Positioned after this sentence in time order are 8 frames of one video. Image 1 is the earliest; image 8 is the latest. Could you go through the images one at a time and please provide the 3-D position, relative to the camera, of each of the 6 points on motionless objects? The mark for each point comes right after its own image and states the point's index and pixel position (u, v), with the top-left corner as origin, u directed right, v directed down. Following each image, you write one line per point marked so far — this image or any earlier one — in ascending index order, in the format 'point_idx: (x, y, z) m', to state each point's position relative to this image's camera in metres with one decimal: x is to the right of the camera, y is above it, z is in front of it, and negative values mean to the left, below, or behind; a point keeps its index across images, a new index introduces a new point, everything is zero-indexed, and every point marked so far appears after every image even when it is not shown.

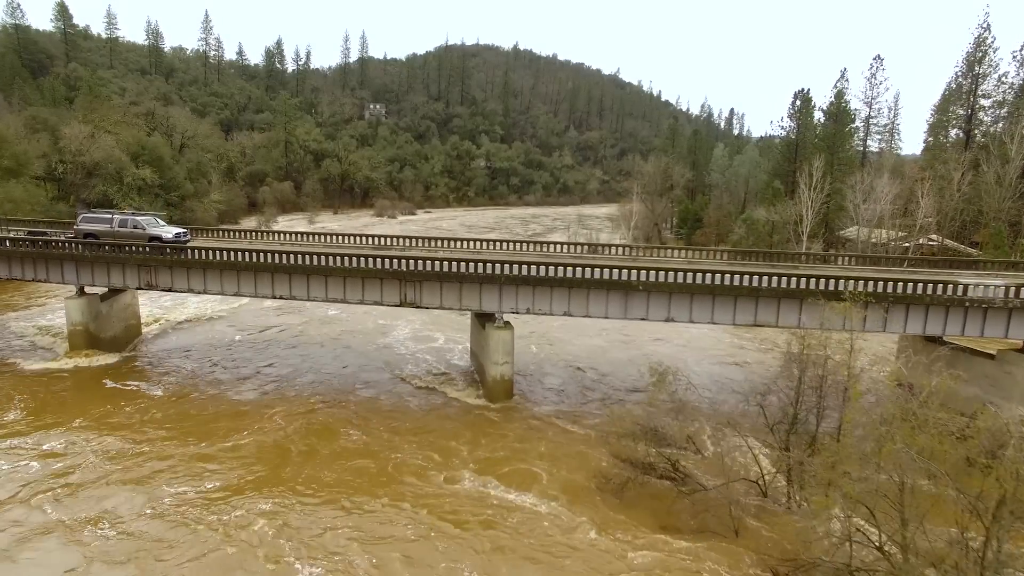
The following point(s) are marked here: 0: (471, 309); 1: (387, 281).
0: (-1.4, -0.6, +18.2) m
1: (-4.1, +0.1, +18.3) m
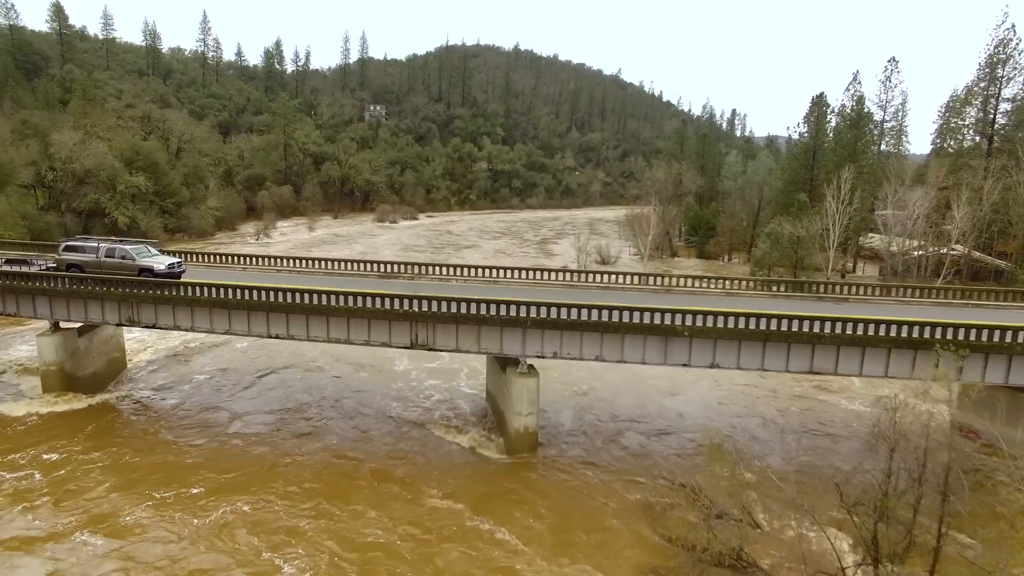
0: (-0.7, -1.8, +16.2) m
1: (-3.4, -1.1, +16.3) m
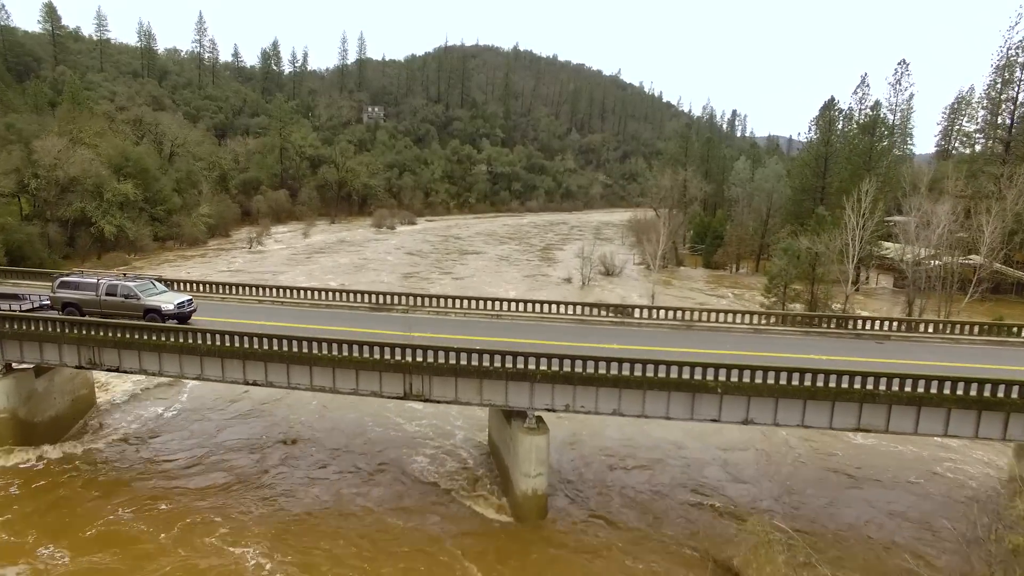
0: (-0.5, -3.0, +14.3) m
1: (-3.3, -2.2, +14.3) m
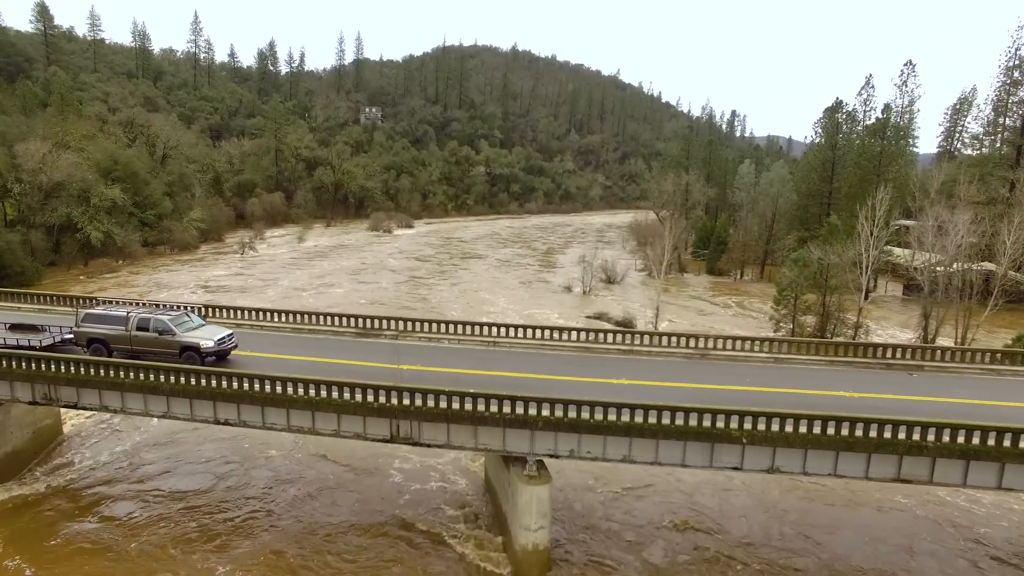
0: (-0.5, -3.7, +12.8) m
1: (-3.3, -2.9, +12.8) m
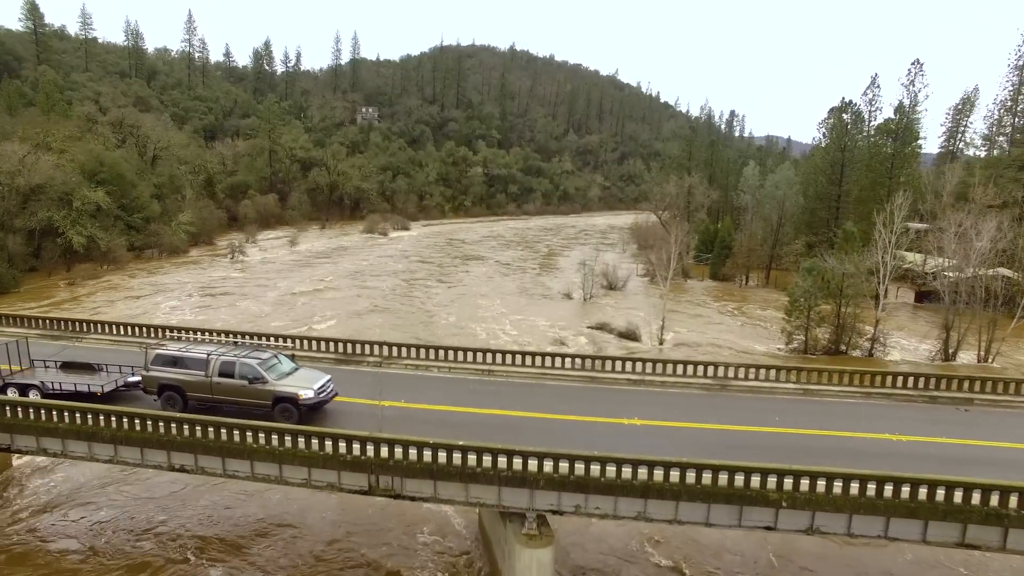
0: (-0.6, -4.3, +11.0) m
1: (-3.4, -3.5, +11.1) m
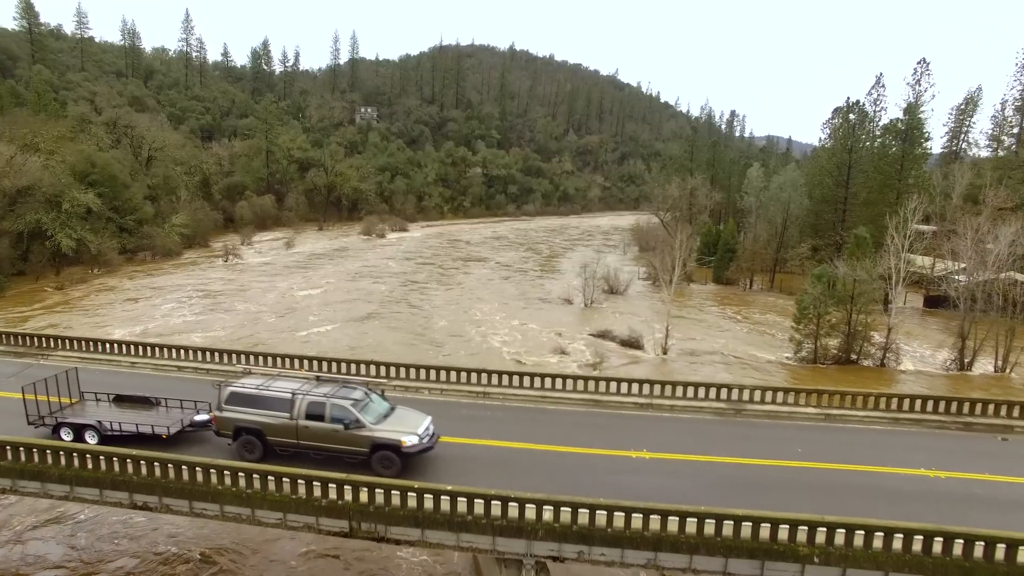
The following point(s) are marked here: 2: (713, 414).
0: (-0.6, -4.7, +9.8) m
1: (-3.4, -3.9, +9.9) m
2: (+4.9, -3.0, +14.1) m
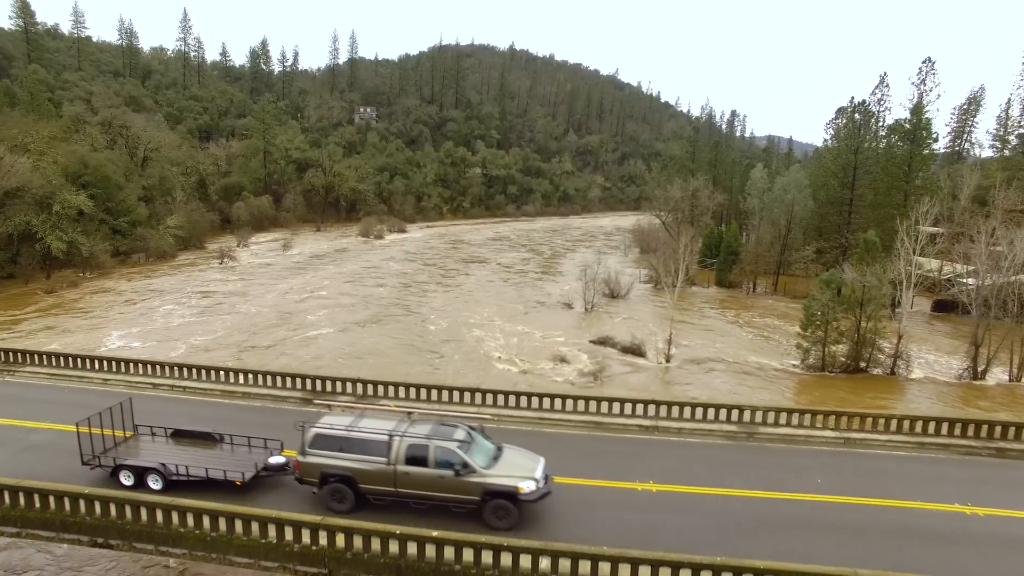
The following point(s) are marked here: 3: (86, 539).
0: (-0.7, -5.0, +8.9) m
1: (-3.5, -4.2, +9.0) m
2: (+4.8, -3.3, +13.2) m
3: (-7.6, -4.5, +10.1) m
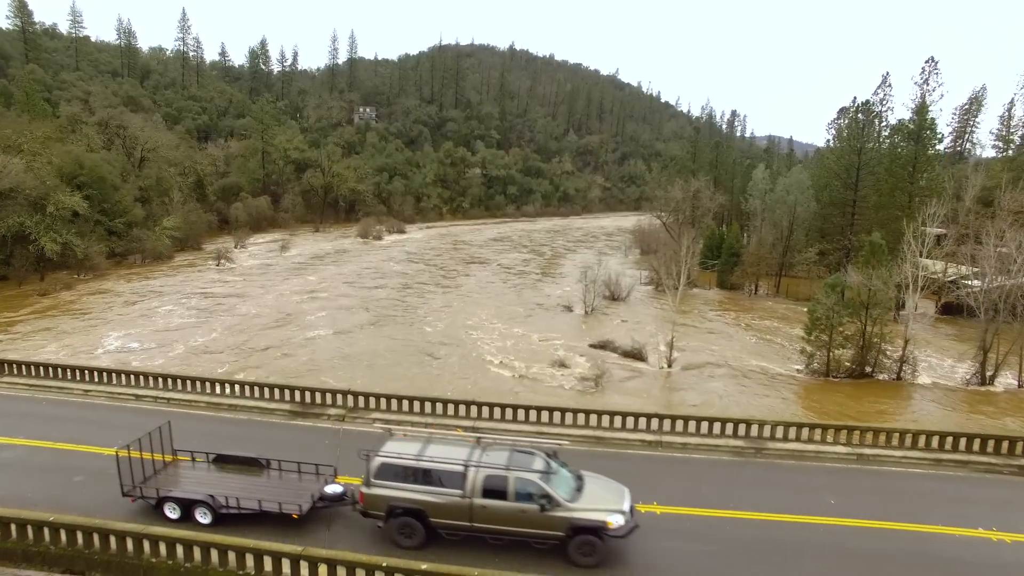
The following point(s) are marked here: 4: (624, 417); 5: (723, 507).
0: (-0.8, -5.2, +8.3) m
1: (-3.6, -4.4, +8.4) m
2: (+4.8, -3.5, +12.6) m
3: (-7.7, -4.7, +9.5) m
4: (+2.7, -2.9, +13.6) m
5: (+4.1, -3.9, +10.9) m
